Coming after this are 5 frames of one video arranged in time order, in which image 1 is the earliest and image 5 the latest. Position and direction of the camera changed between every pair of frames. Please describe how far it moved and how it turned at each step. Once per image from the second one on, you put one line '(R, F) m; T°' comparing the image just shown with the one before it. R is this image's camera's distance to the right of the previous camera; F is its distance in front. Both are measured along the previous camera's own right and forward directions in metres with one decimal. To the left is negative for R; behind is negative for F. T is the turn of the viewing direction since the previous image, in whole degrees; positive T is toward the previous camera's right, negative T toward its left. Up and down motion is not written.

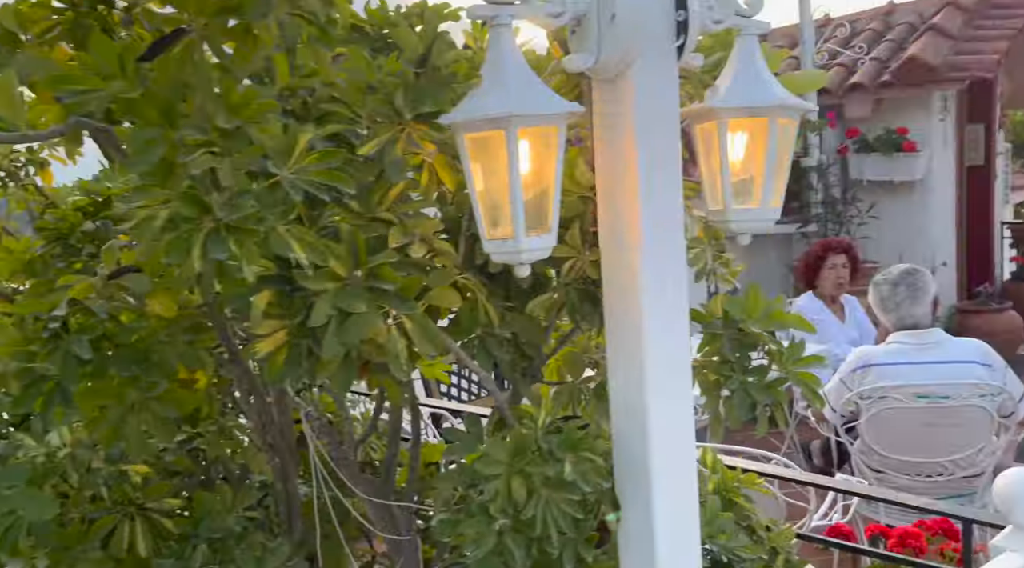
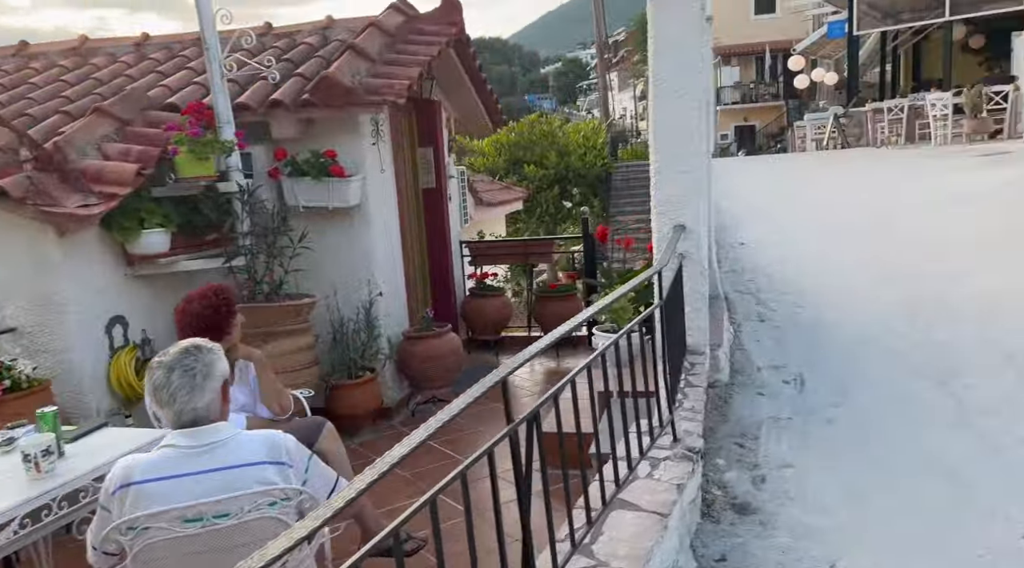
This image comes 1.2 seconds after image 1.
(+0.9, +0.4) m; +30°
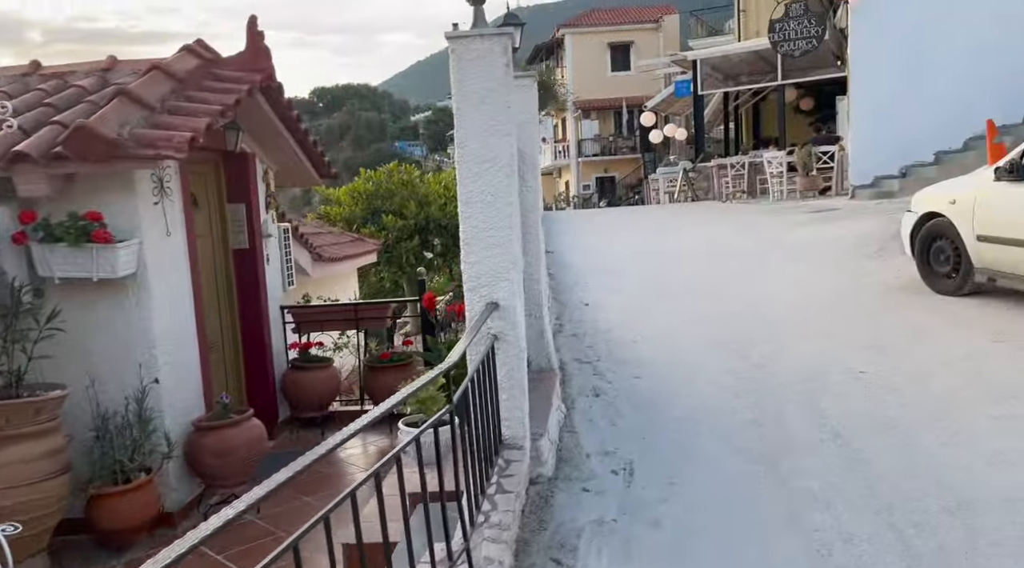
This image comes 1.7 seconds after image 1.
(+0.3, +0.5) m; +9°
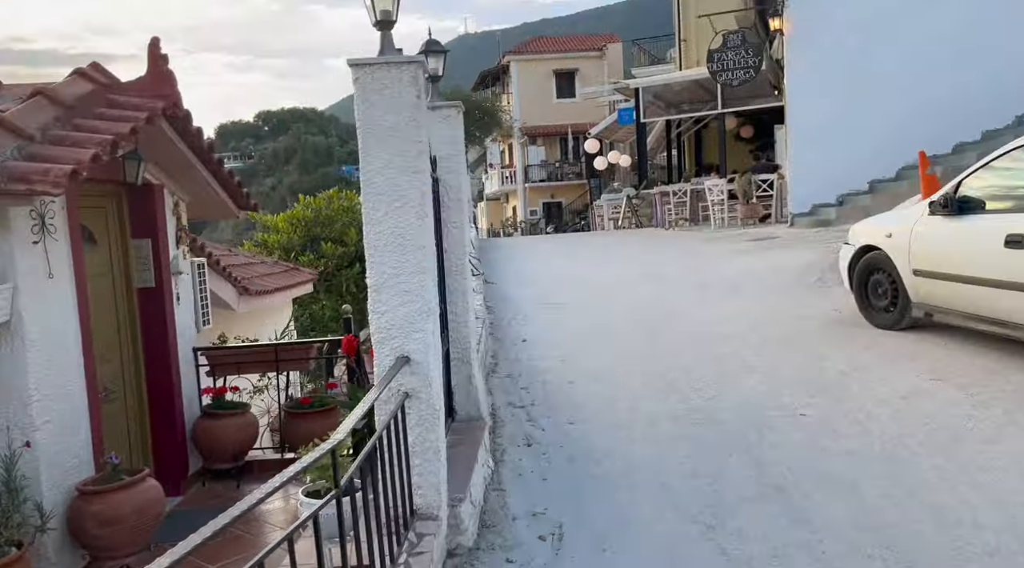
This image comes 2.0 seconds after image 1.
(+0.1, +0.3) m; +4°
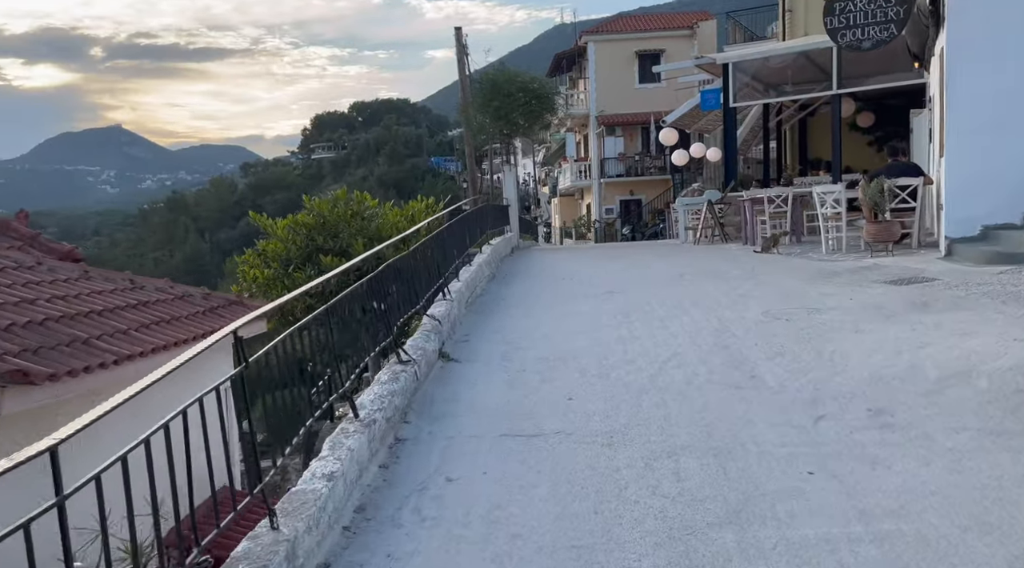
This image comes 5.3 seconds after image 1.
(+1.0, +4.8) m; -6°
